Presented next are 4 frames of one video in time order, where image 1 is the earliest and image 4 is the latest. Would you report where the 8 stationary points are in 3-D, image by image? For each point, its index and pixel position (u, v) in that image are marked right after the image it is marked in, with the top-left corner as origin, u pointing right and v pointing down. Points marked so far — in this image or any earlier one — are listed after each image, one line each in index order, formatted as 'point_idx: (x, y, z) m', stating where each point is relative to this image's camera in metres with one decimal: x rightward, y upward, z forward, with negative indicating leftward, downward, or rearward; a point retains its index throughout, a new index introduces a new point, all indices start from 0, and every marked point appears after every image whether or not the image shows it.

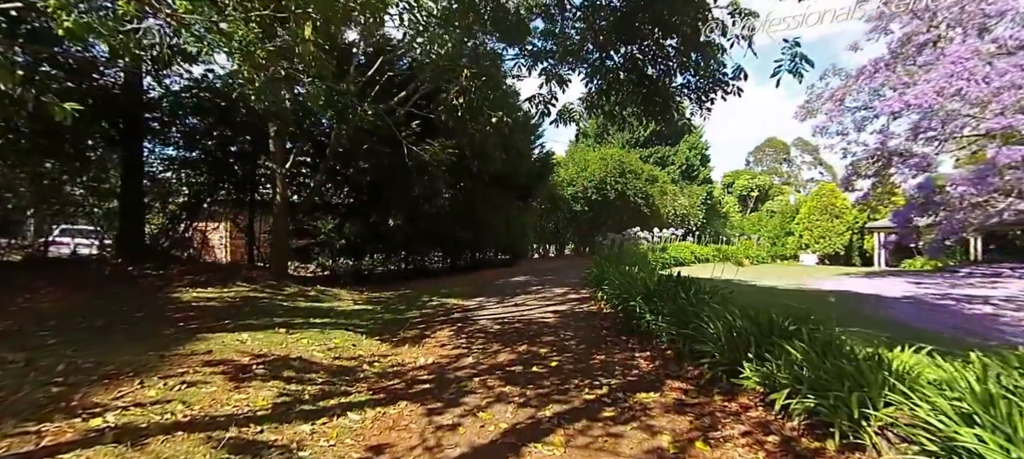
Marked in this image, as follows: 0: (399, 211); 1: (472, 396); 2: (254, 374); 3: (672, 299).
0: (-2.2, +0.3, +9.4) m
1: (-0.3, -1.3, +3.8) m
2: (-1.9, -1.1, +3.7) m
3: (+1.7, -0.7, +5.3) m
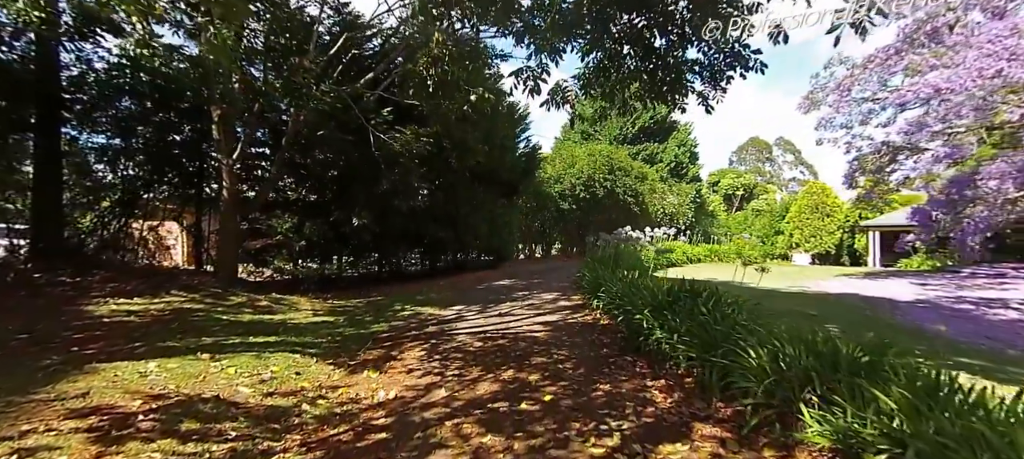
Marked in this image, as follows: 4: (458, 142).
0: (-2.4, +0.3, +8.3) m
1: (-0.4, -1.3, +2.8) m
2: (-2.0, -1.1, +2.7) m
3: (+1.5, -0.7, +4.4) m
4: (-1.0, +1.6, +9.1) m
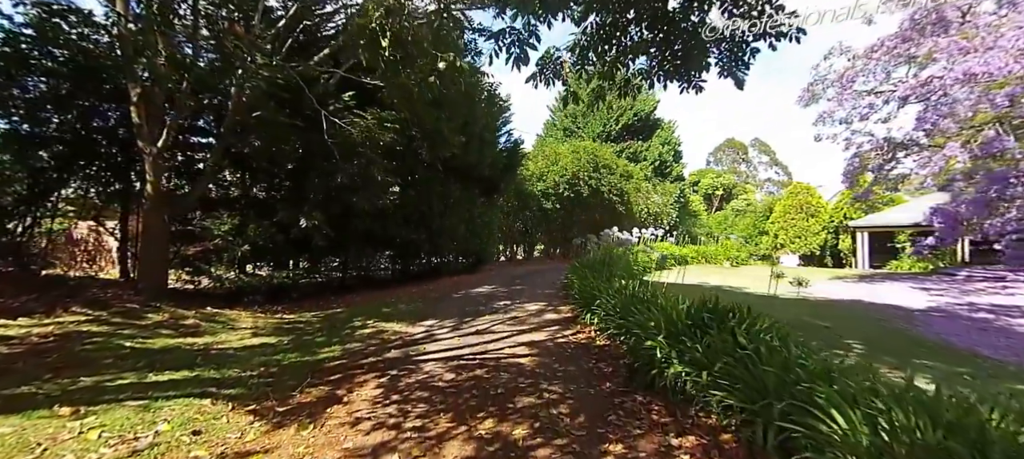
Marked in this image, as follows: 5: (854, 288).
0: (-2.7, +0.3, +7.2) m
1: (-0.5, -1.3, +1.8) m
2: (-2.1, -1.1, +1.6) m
3: (+1.4, -0.8, +3.4) m
4: (-1.3, +1.6, +8.0) m
5: (+8.2, -1.4, +12.1) m
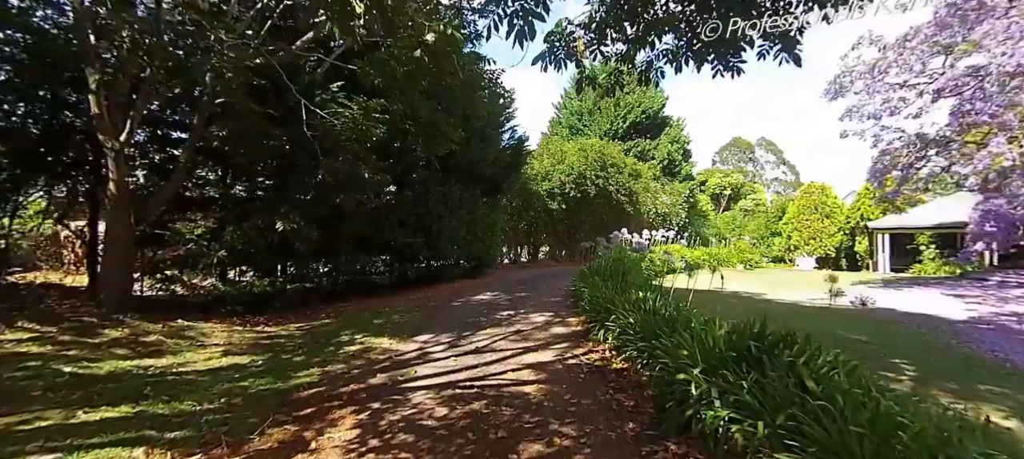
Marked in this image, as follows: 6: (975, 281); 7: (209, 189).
0: (-2.7, +0.3, +6.5) m
1: (-0.5, -1.4, +1.1) m
2: (-2.1, -1.2, +0.9) m
3: (+1.4, -0.8, +2.7) m
4: (-1.3, +1.5, +7.3) m
5: (+8.3, -1.5, +11.3) m
6: (+11.5, -1.3, +12.4) m
7: (-3.9, +0.5, +6.5) m
